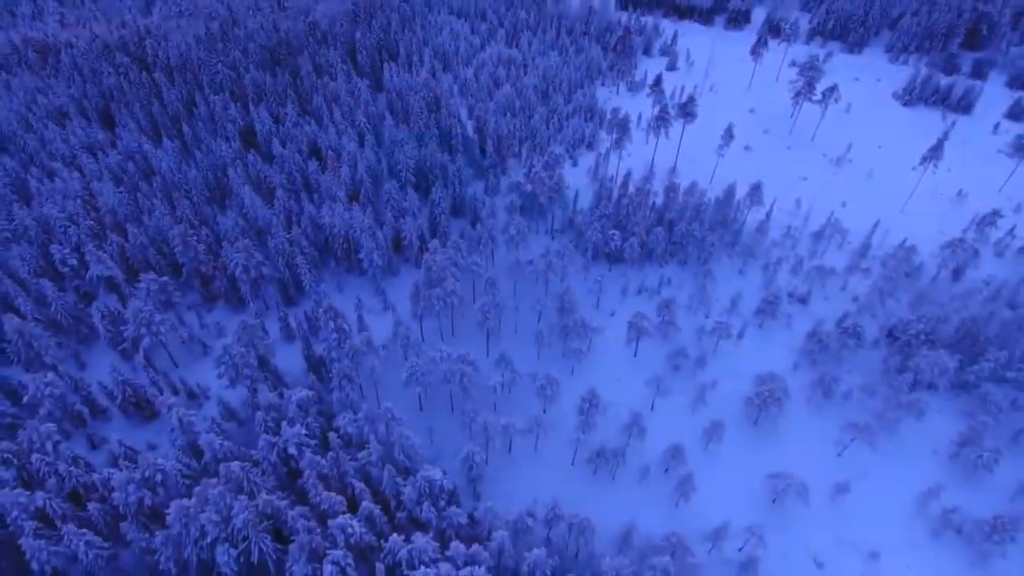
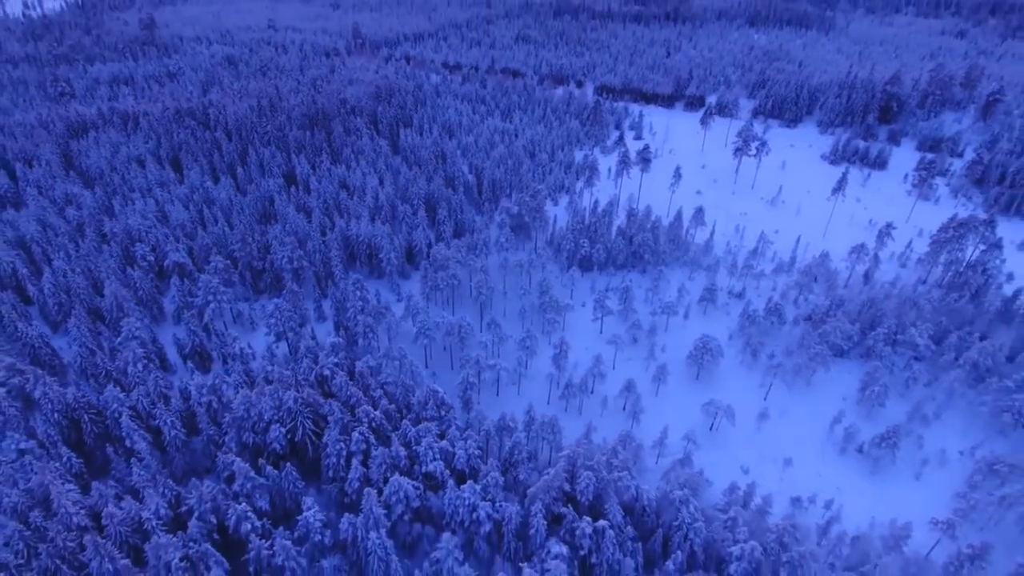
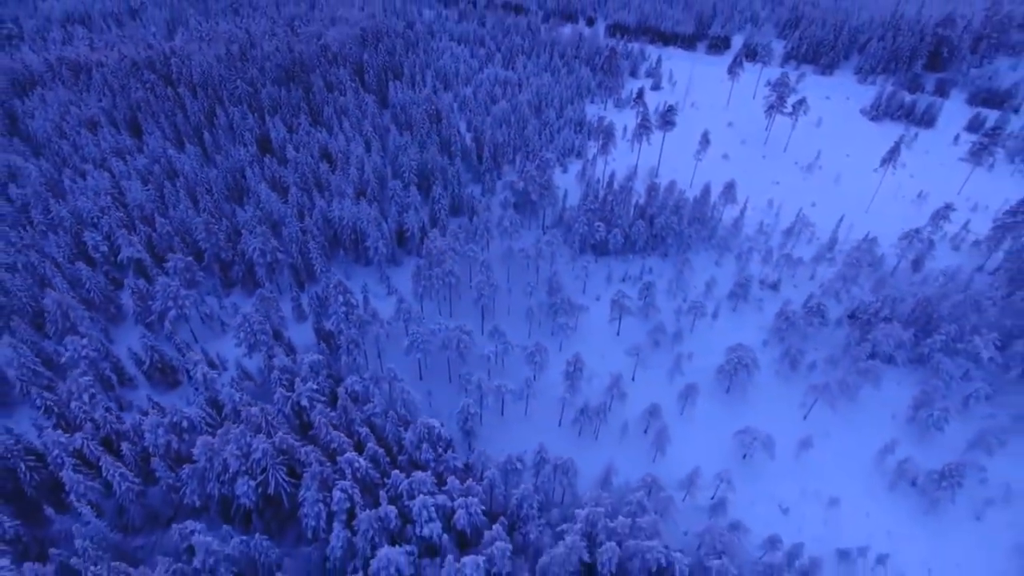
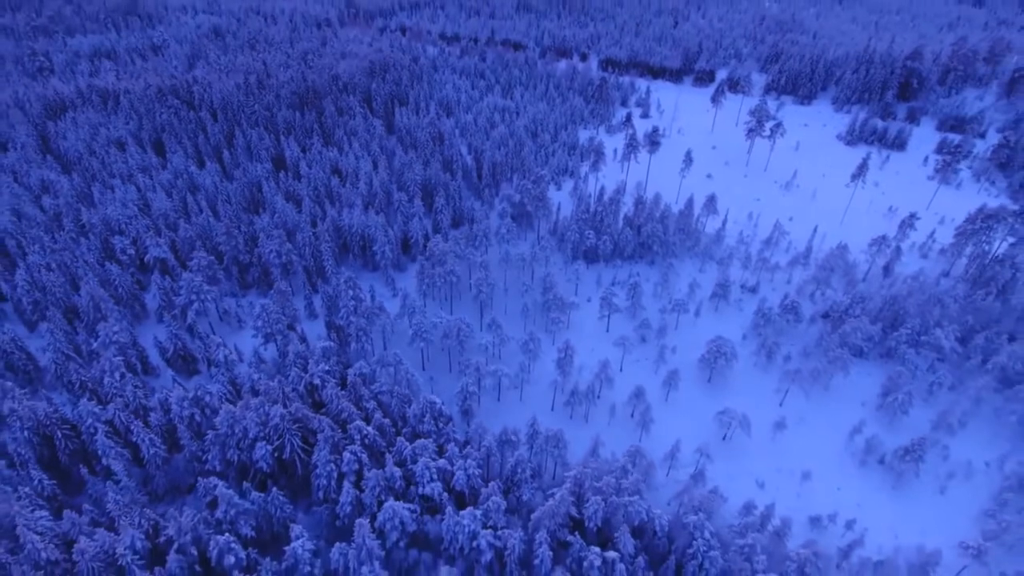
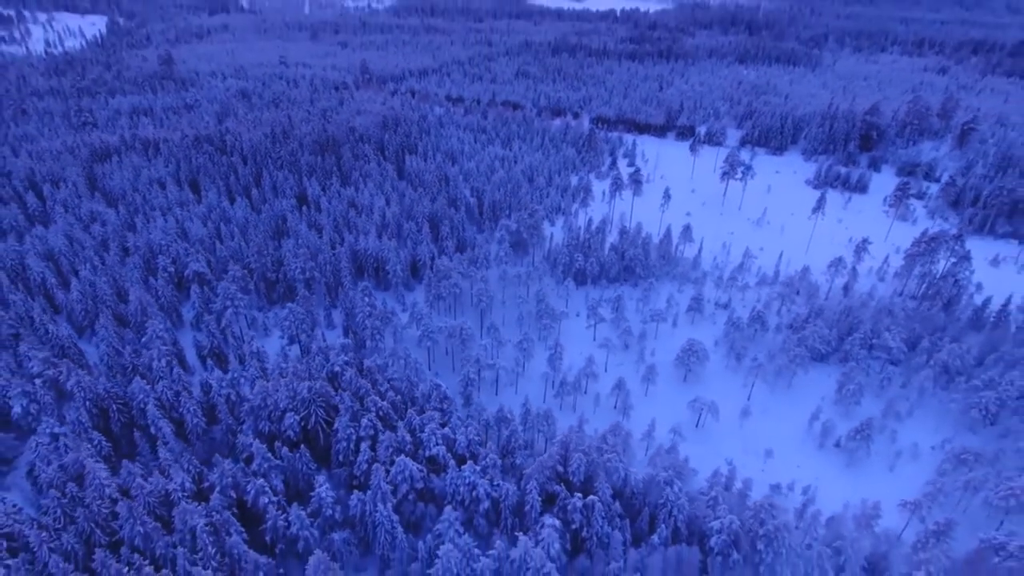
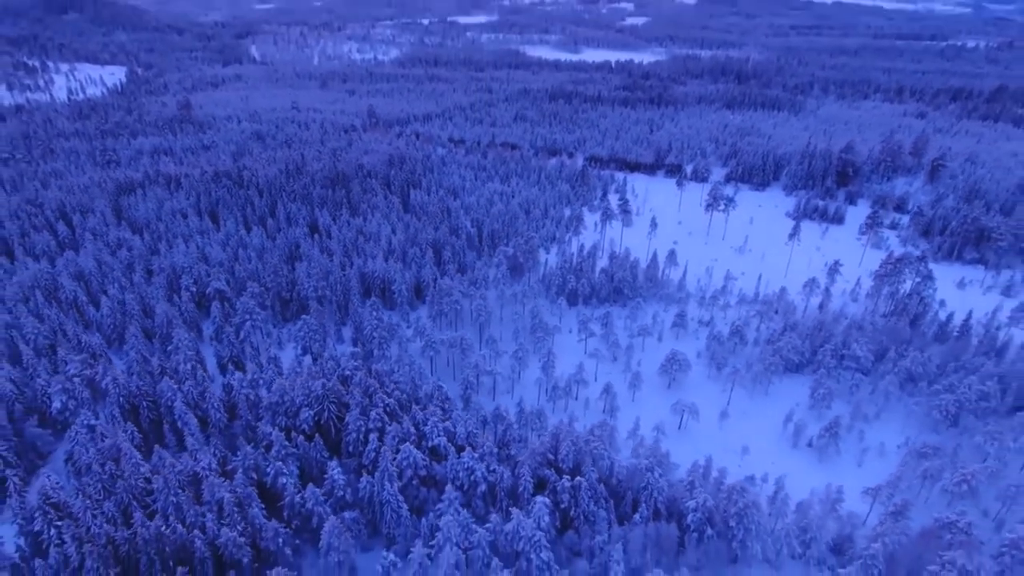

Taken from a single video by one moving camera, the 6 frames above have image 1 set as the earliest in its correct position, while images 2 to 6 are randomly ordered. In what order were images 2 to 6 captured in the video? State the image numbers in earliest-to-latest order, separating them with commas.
3, 4, 2, 5, 6
